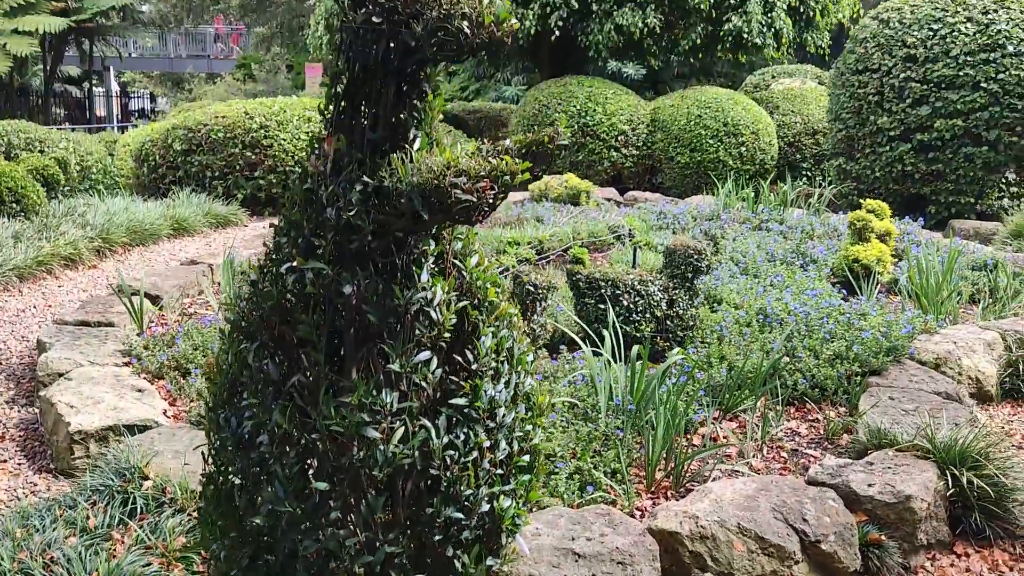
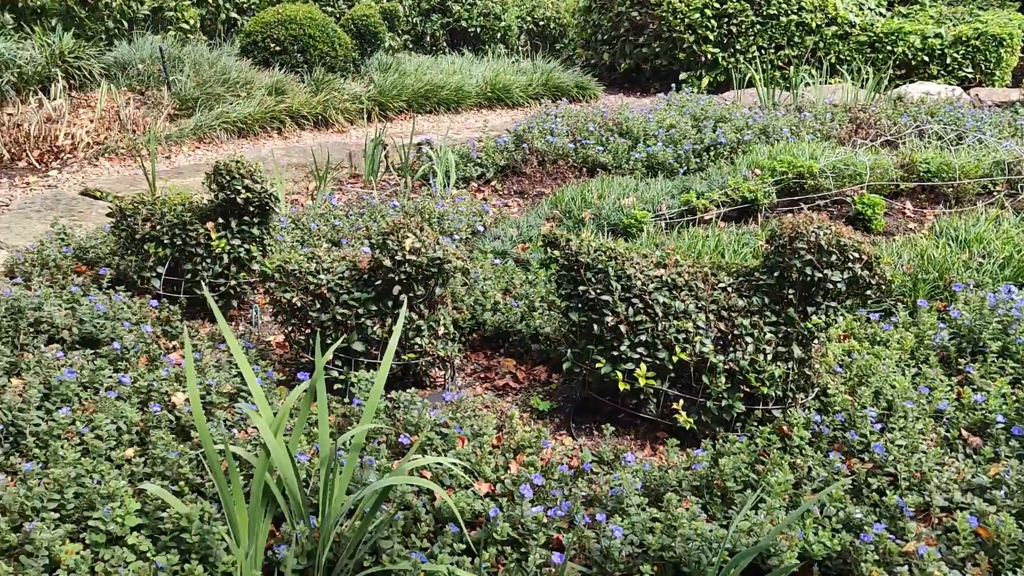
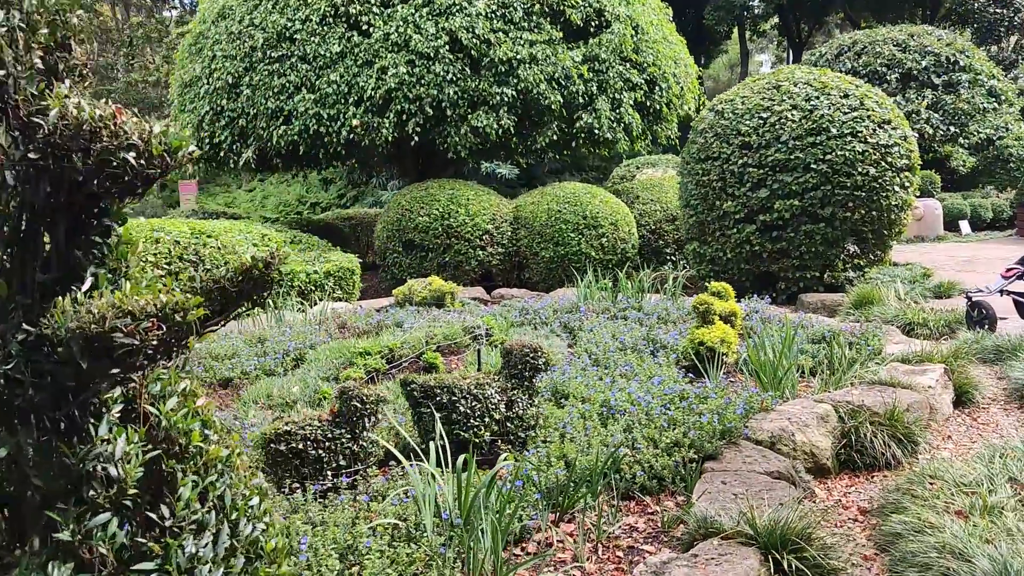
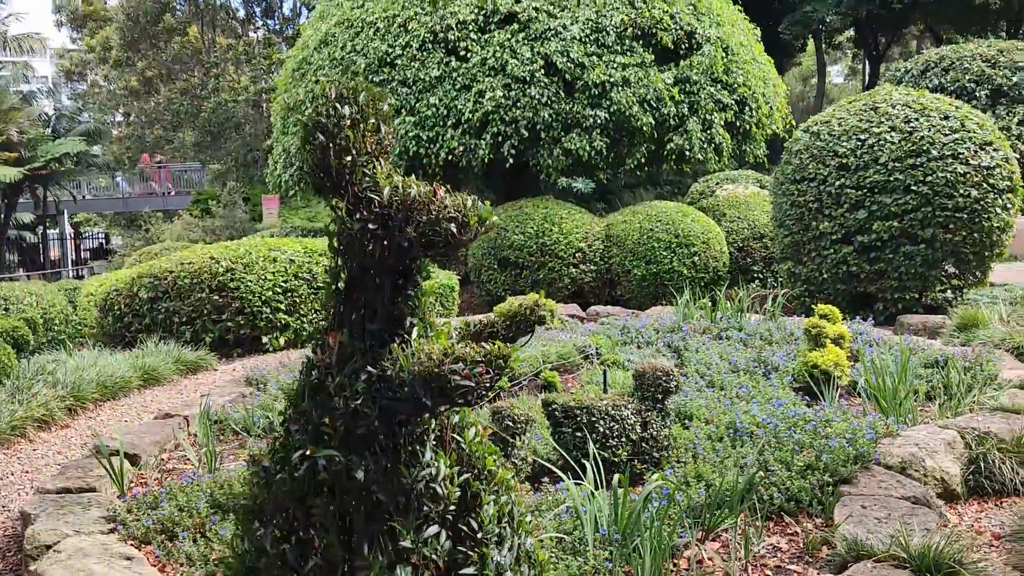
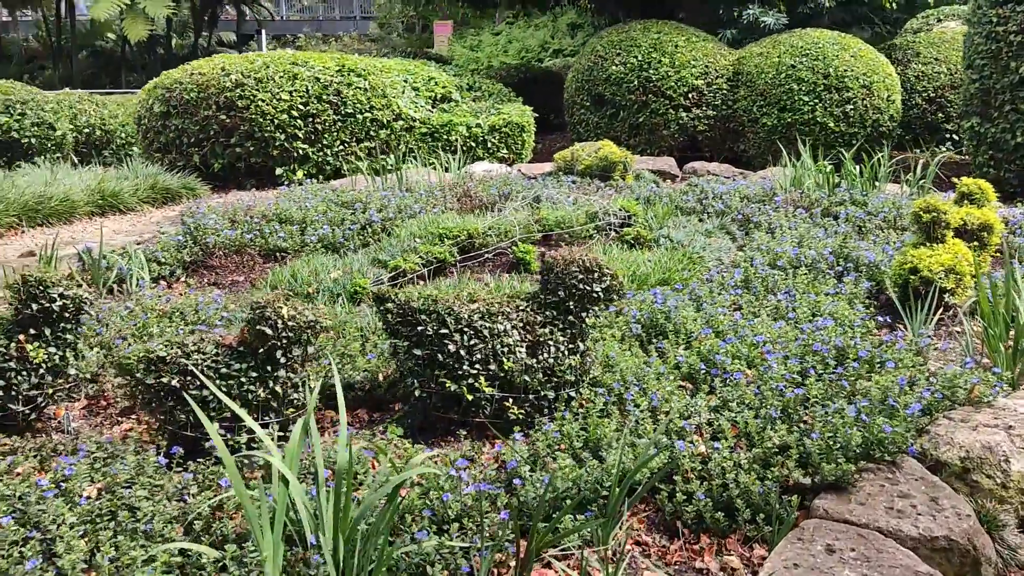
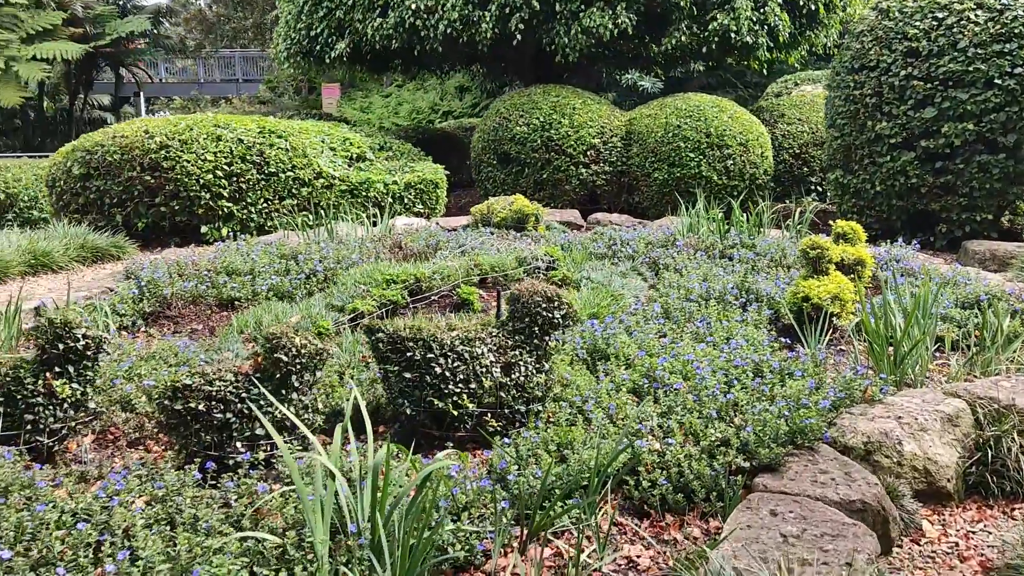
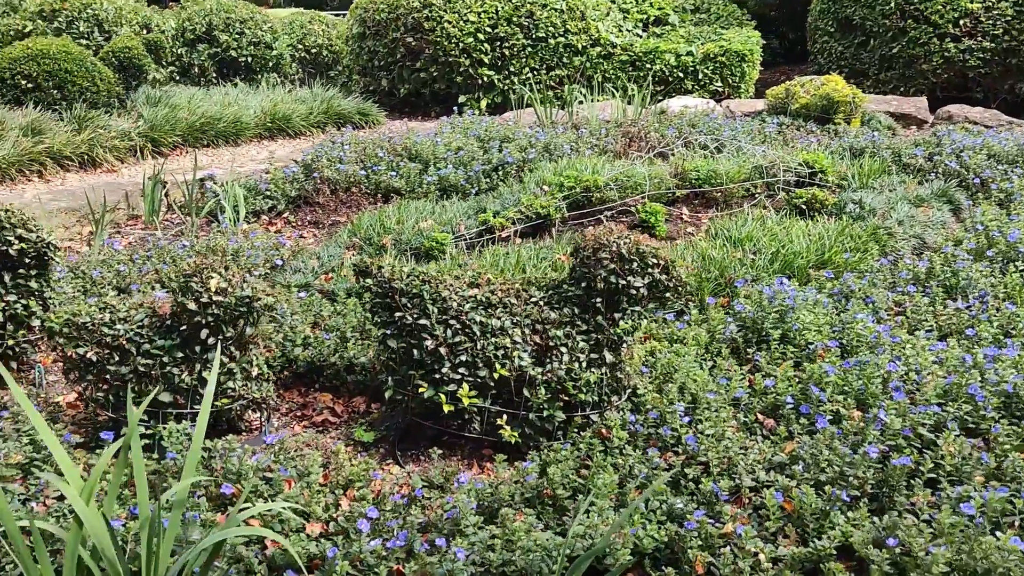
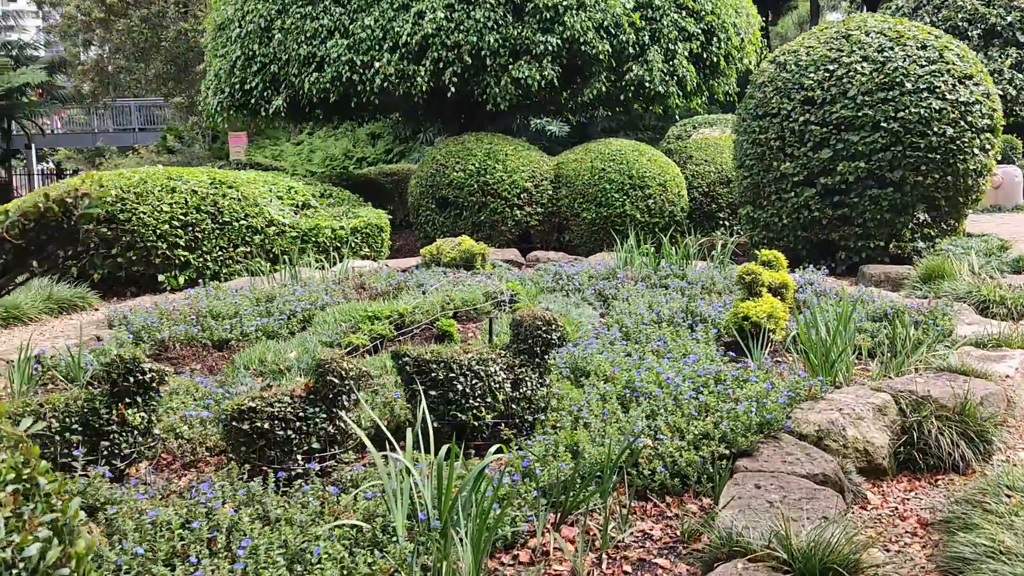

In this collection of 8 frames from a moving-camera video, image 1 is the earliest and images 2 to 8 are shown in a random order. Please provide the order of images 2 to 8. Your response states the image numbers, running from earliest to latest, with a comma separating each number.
4, 3, 8, 6, 5, 7, 2
